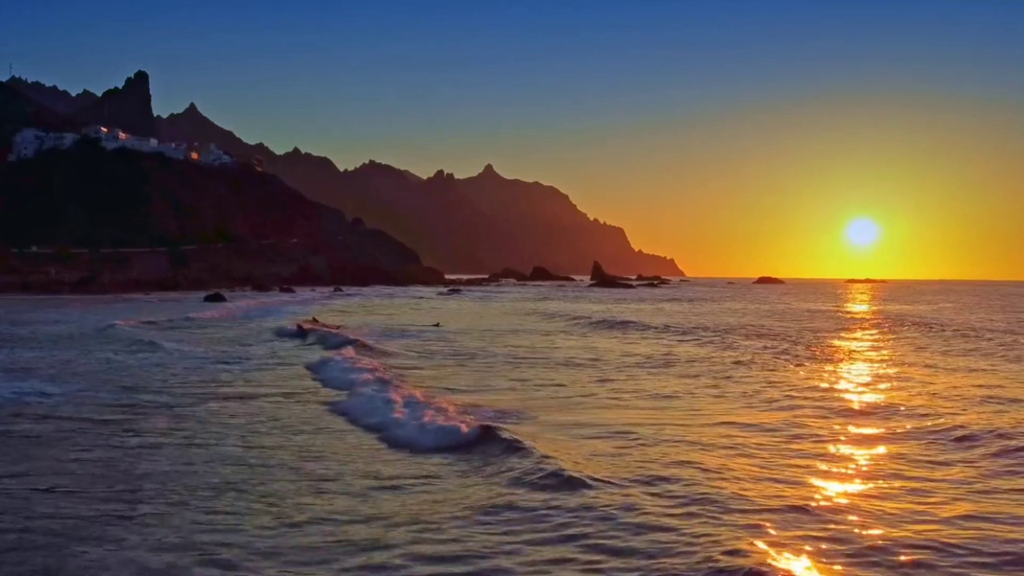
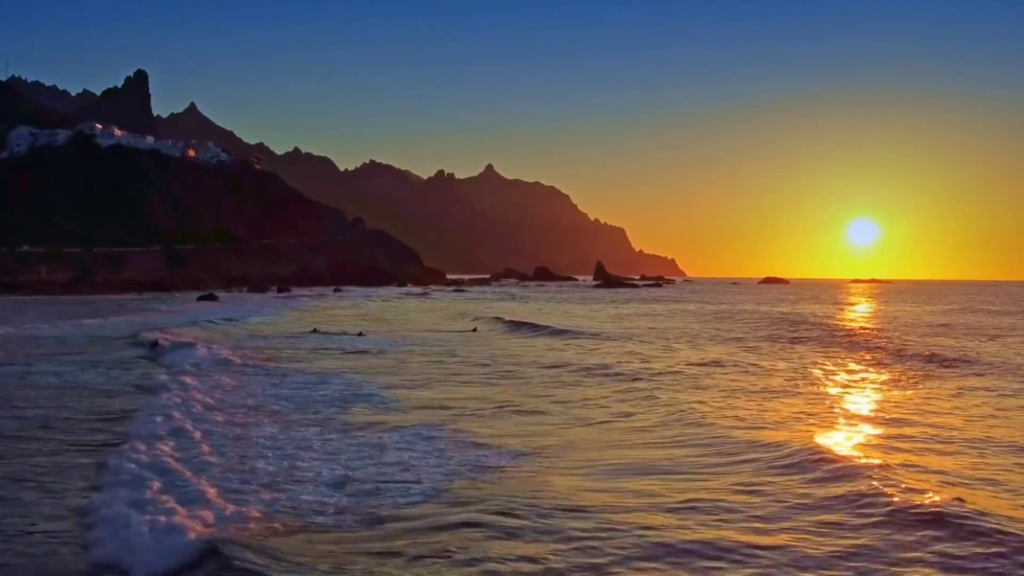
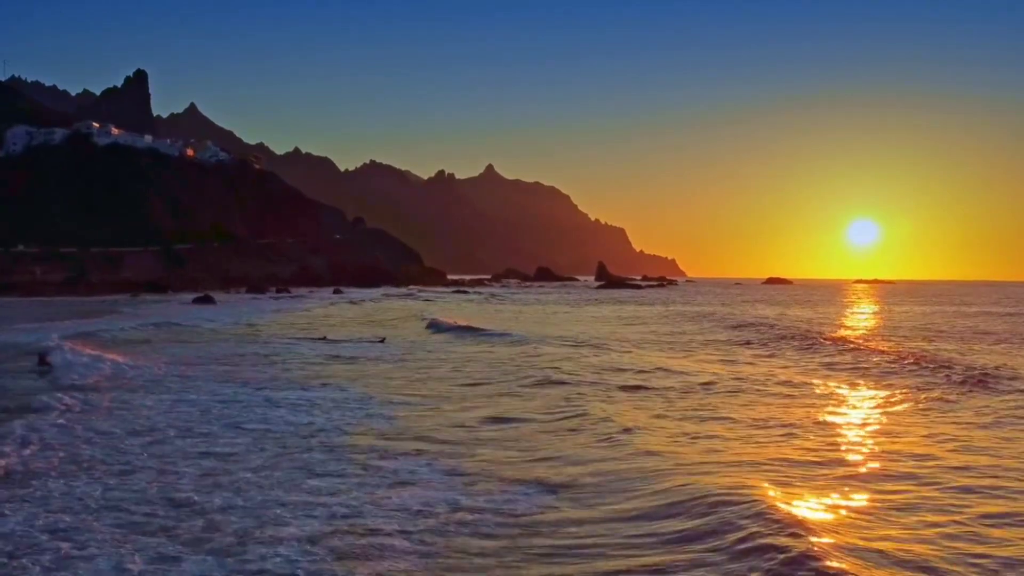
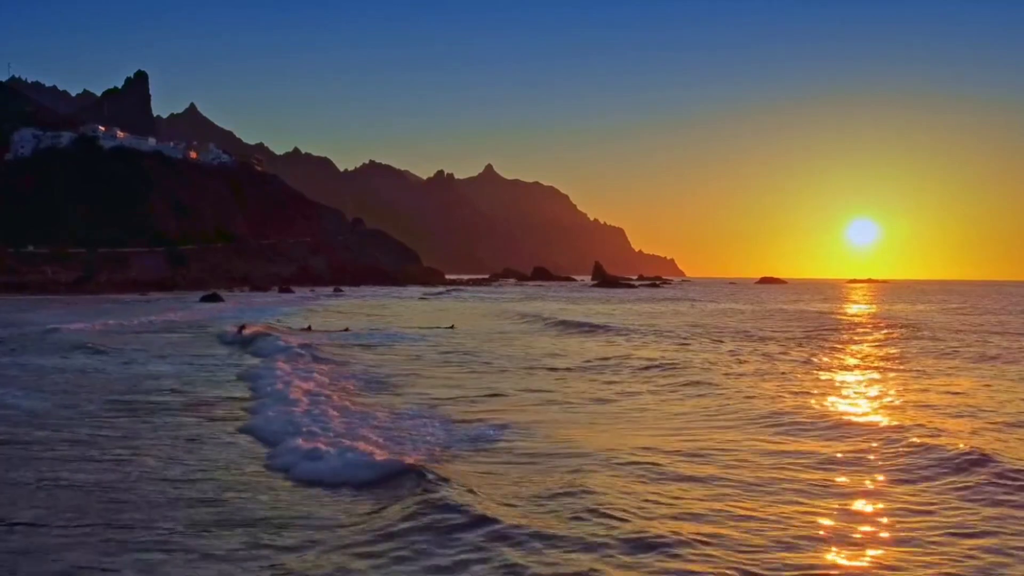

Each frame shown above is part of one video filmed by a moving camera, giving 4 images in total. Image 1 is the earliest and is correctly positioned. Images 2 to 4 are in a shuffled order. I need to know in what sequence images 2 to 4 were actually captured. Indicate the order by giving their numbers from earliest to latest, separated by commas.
4, 2, 3
